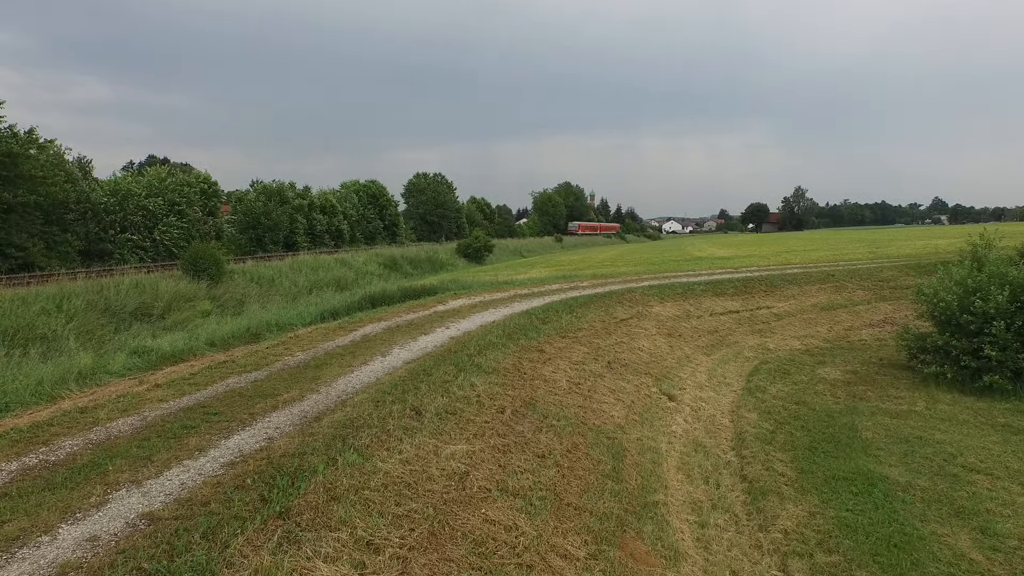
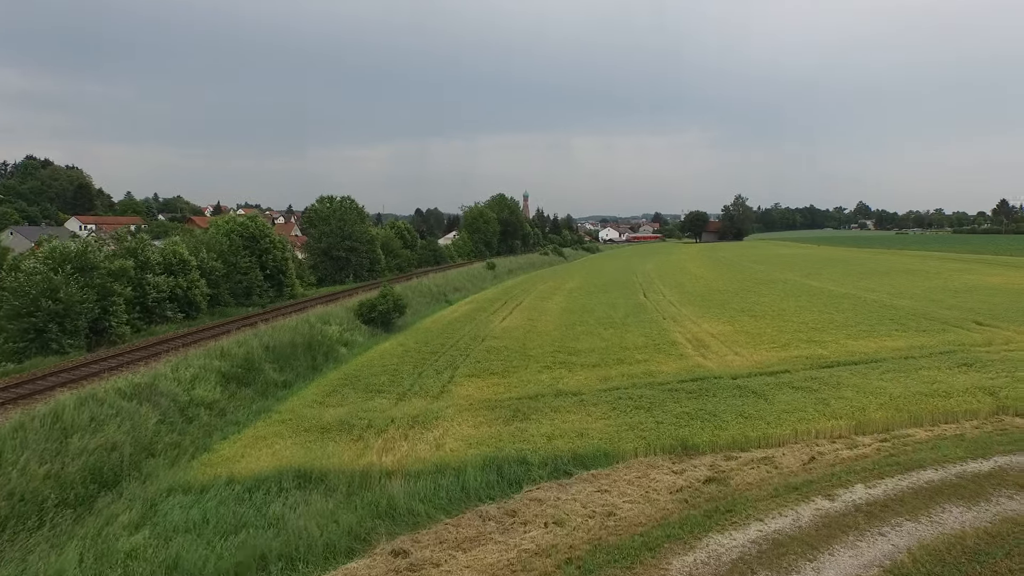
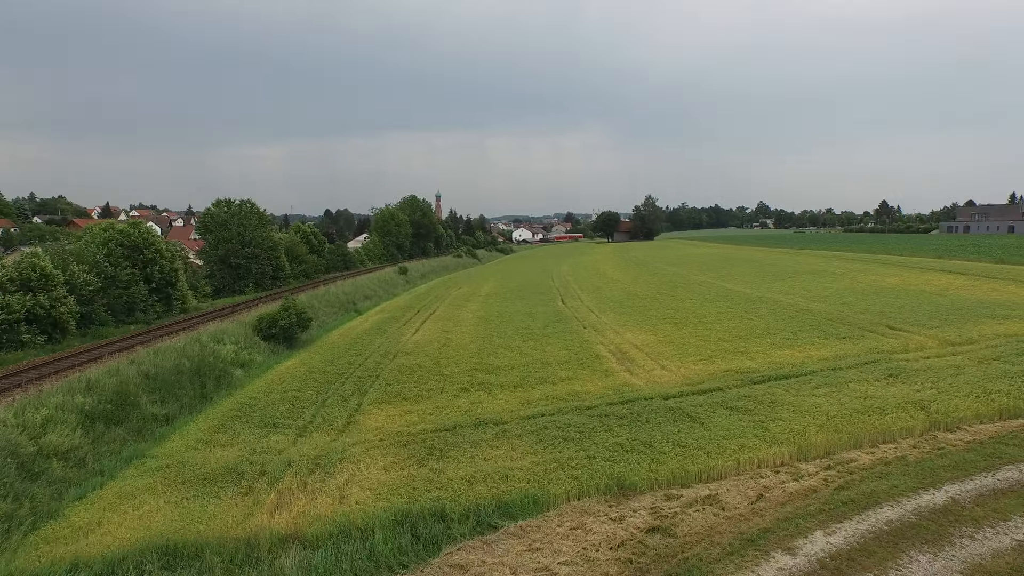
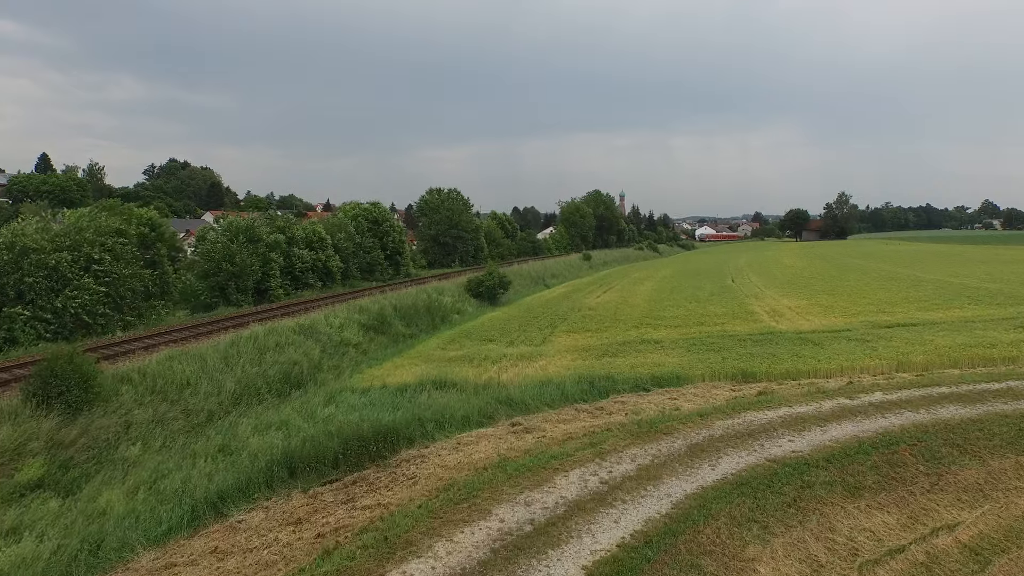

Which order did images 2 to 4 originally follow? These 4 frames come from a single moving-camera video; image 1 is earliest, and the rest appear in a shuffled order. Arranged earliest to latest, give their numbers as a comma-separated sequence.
4, 2, 3
